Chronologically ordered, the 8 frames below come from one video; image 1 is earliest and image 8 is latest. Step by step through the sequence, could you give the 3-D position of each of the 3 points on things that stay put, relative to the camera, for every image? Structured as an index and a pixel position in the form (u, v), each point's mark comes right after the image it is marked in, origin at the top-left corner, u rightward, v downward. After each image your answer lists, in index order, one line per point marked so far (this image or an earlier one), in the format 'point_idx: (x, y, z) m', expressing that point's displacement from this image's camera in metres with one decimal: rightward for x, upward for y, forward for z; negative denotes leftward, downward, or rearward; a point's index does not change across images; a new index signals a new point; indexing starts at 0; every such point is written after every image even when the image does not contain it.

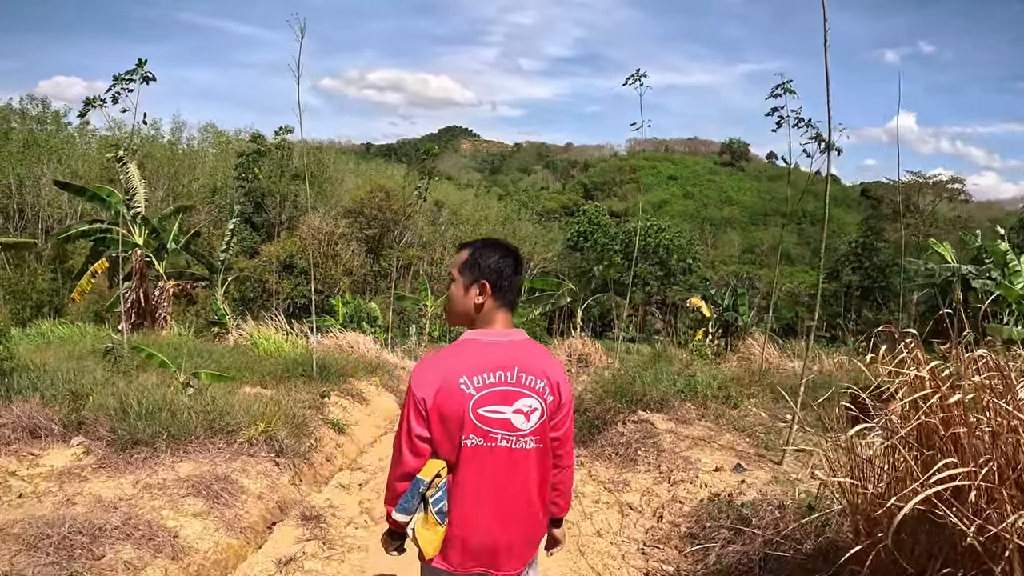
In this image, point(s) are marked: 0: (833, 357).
0: (+6.7, -1.4, +13.6) m
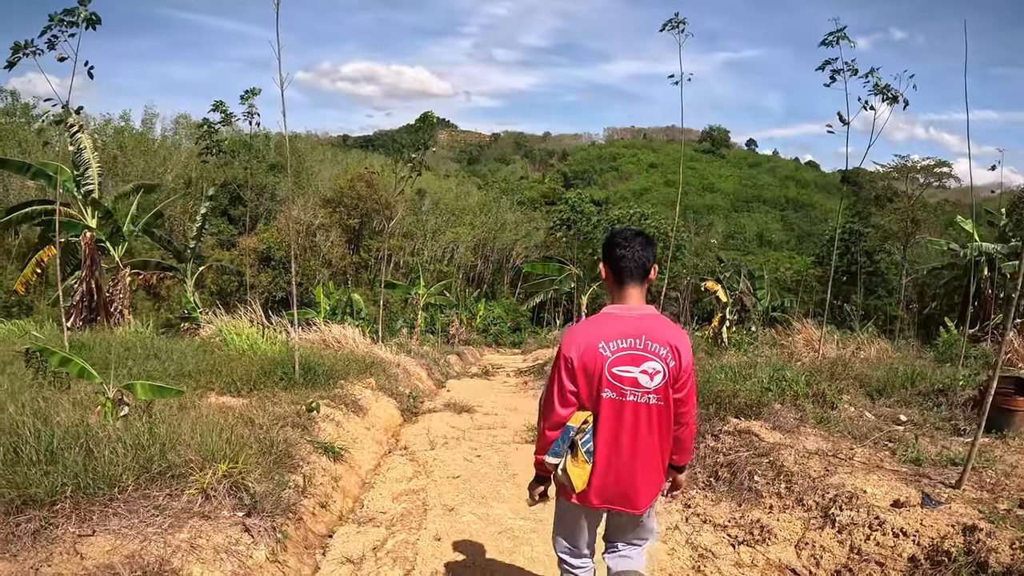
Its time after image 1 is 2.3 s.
0: (+6.9, -1.0, +12.3) m
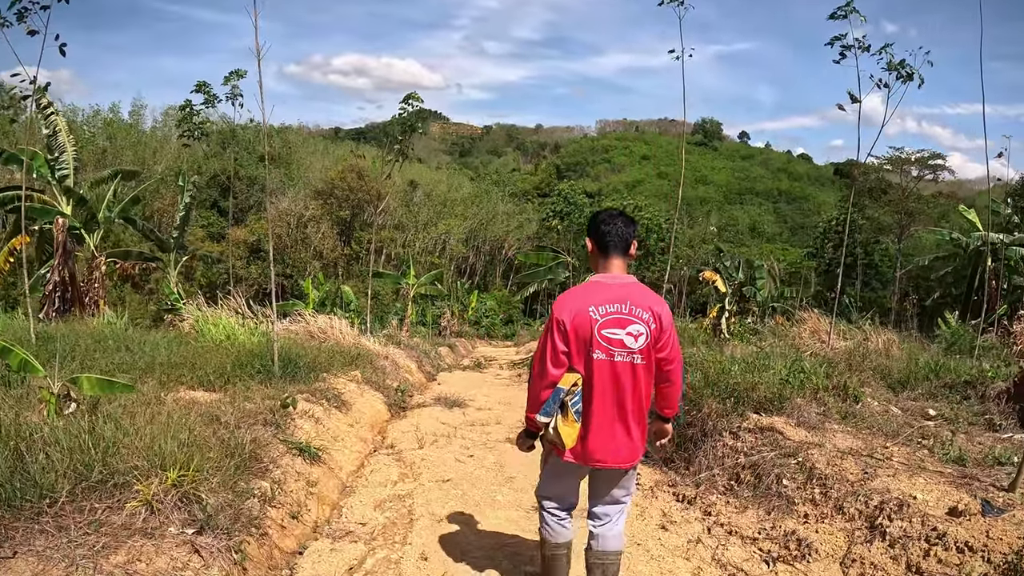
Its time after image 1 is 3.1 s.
0: (+6.8, -0.8, +11.9) m
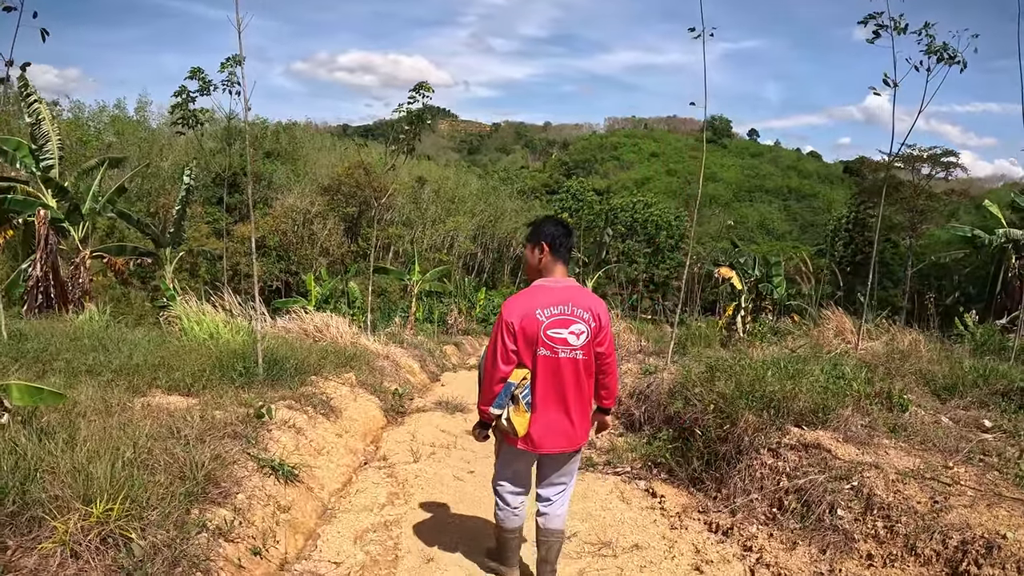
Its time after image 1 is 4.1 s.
0: (+6.9, -0.8, +11.3) m
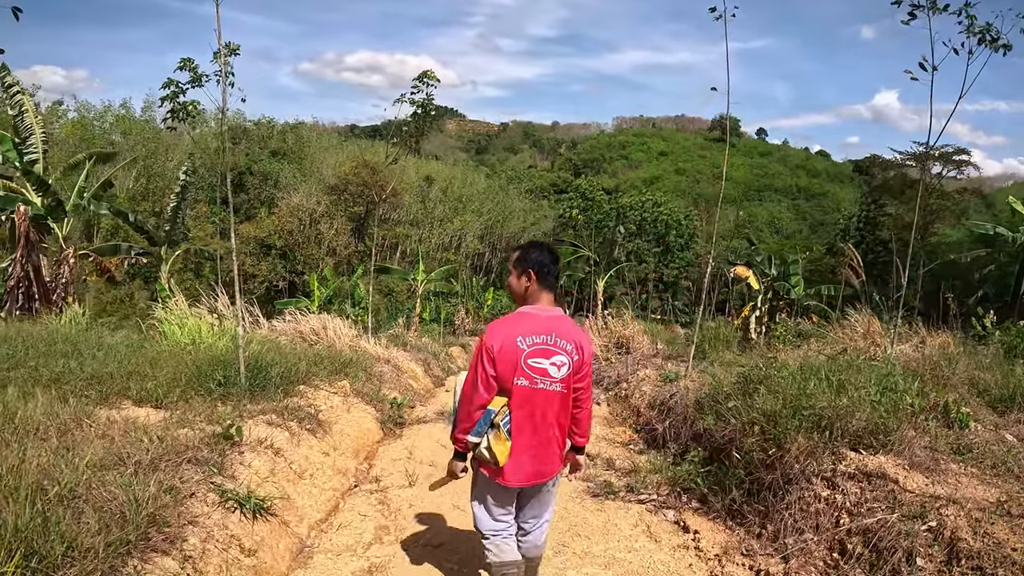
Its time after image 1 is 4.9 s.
0: (+7.0, -0.8, +10.7) m
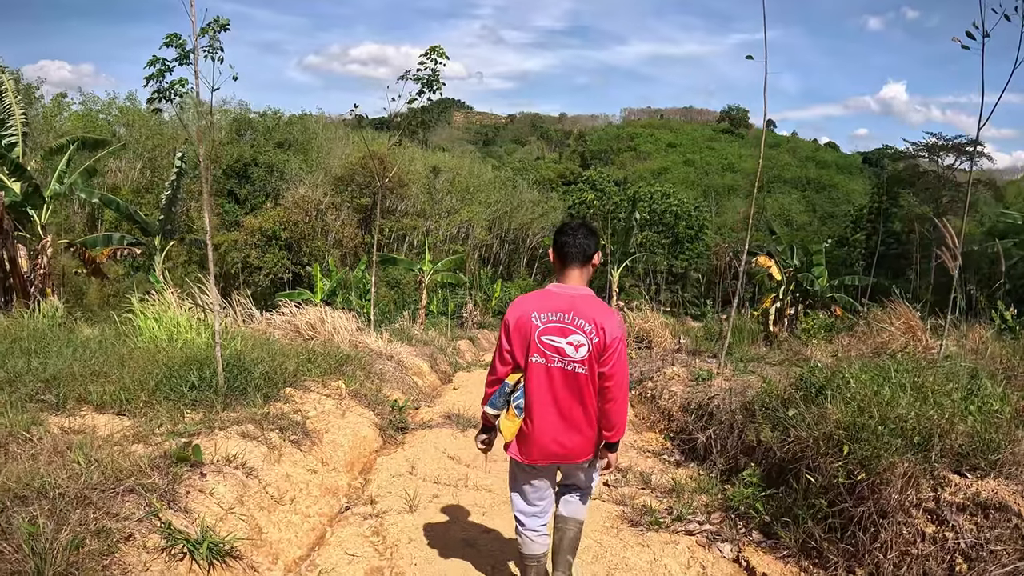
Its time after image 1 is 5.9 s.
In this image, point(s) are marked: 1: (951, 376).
0: (+7.2, -0.6, +10.0) m
1: (+2.7, -0.6, +4.0) m
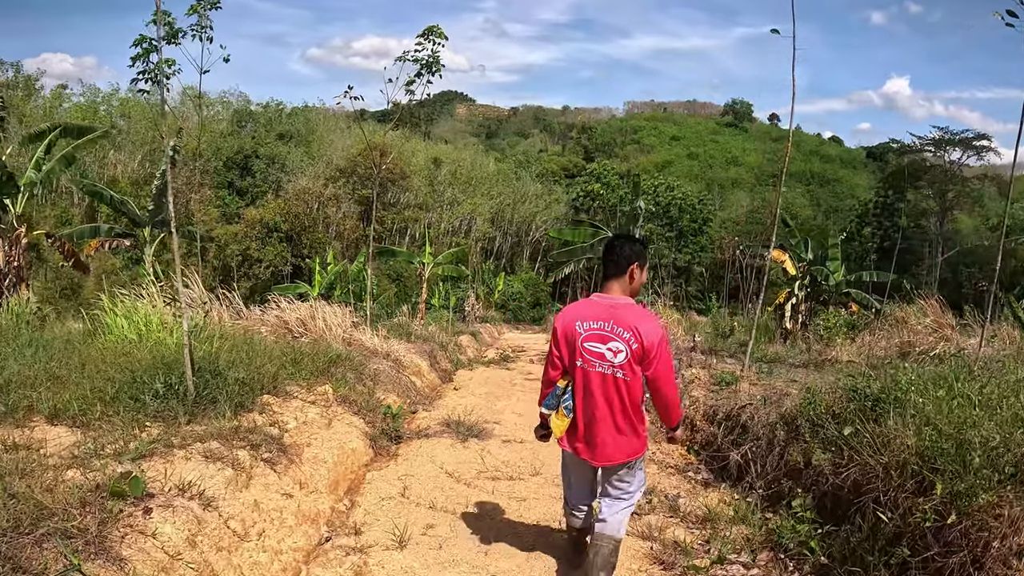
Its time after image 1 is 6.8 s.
0: (+7.2, -0.6, +9.5) m
1: (+2.7, -0.5, +3.5) m
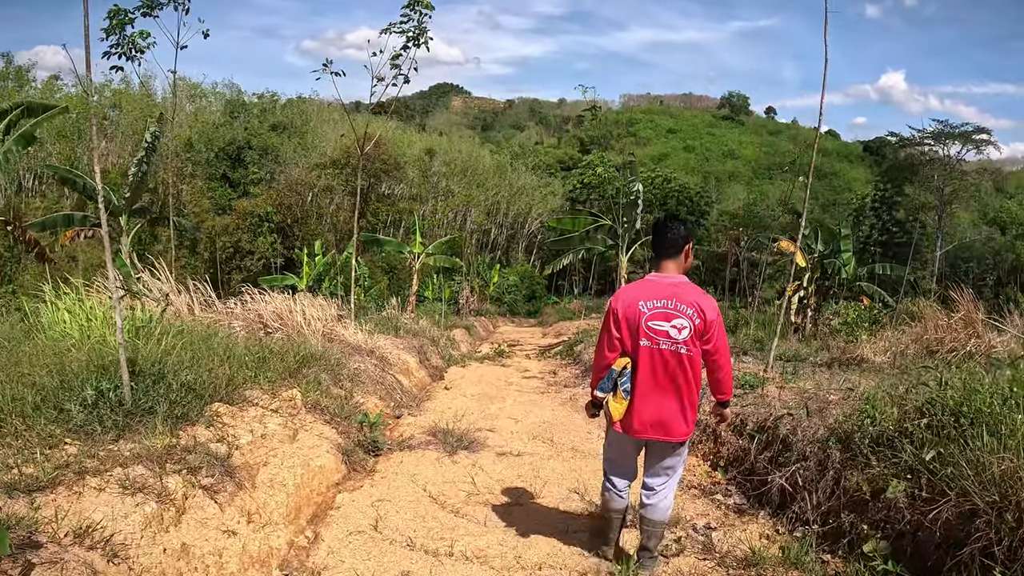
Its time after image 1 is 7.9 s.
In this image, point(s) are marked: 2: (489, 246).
0: (+7.2, -0.5, +8.9) m
1: (+2.7, -0.5, +2.9) m
2: (-0.7, +1.3, +19.1) m
